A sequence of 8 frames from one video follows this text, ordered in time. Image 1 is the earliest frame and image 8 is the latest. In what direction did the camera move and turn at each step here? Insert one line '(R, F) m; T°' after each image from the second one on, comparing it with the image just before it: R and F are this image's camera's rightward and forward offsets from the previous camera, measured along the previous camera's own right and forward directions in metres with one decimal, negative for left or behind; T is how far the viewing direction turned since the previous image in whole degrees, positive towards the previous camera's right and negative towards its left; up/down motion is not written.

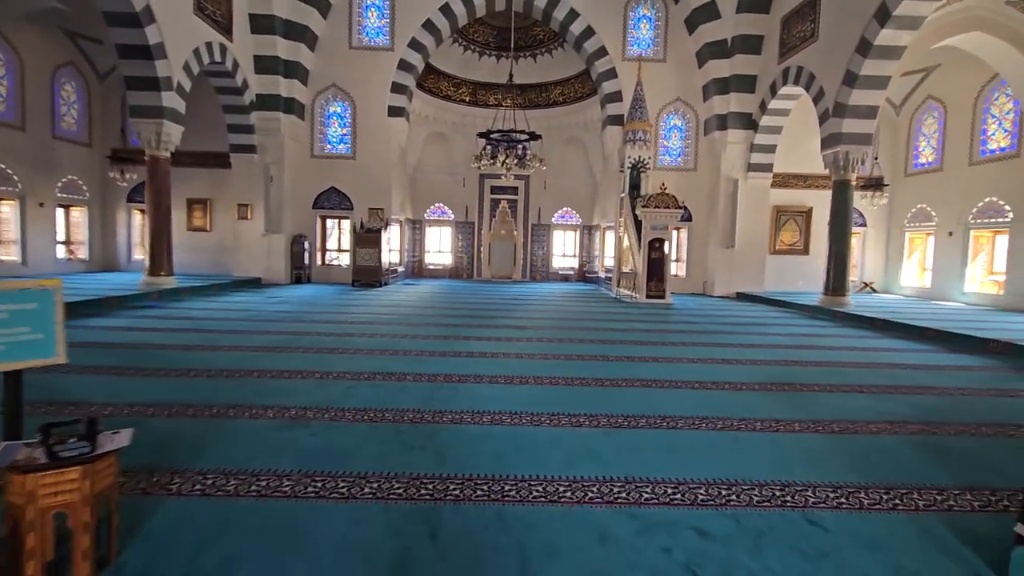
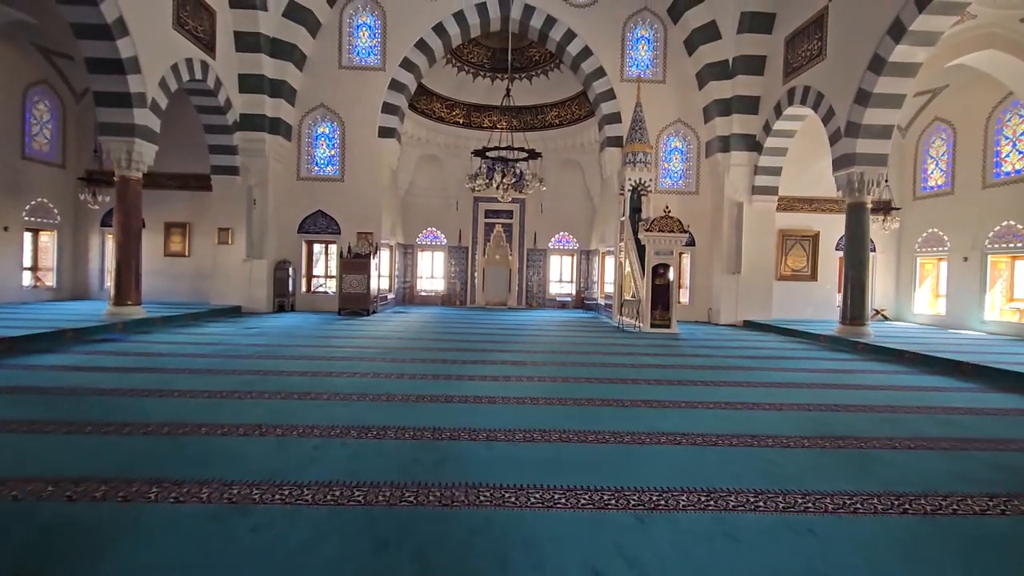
(0.0, +0.4) m; +1°
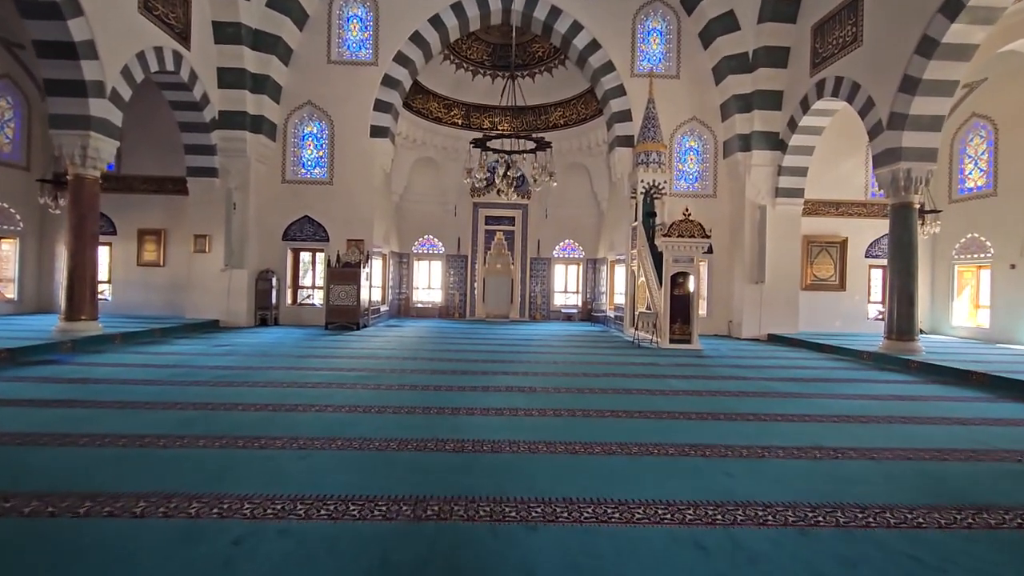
(0.0, +0.6) m; 0°
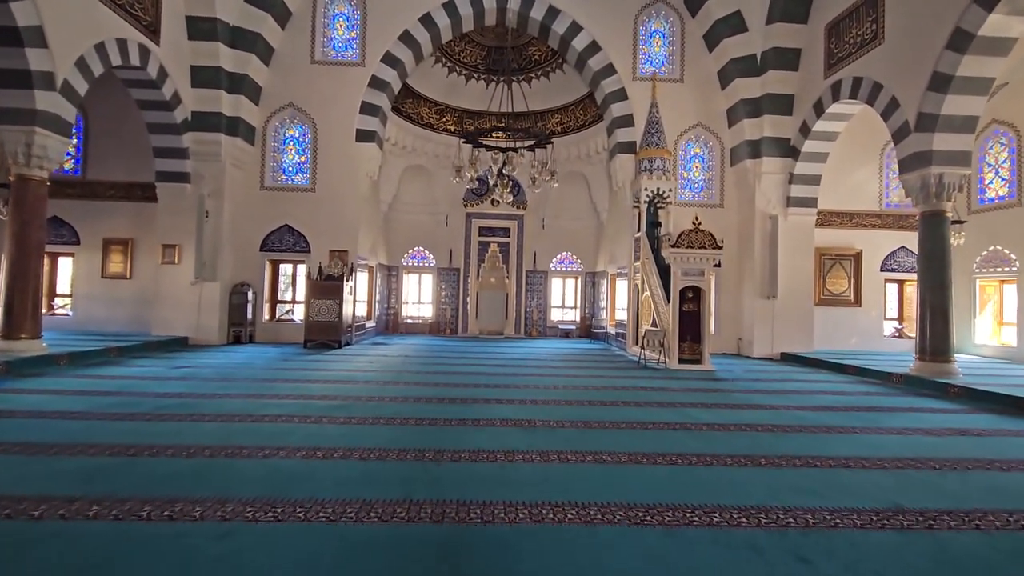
(0.0, +0.5) m; +1°
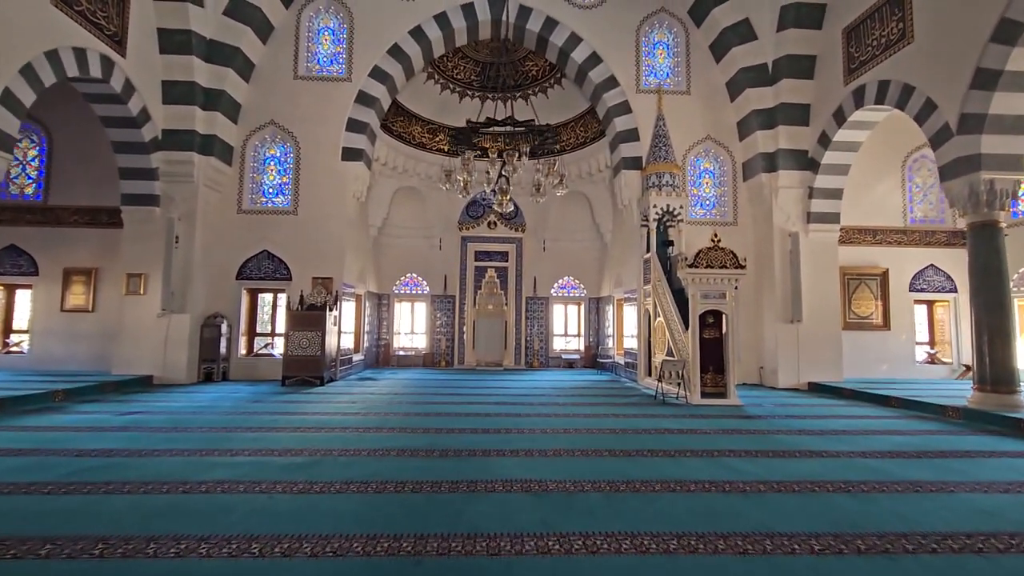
(0.0, +0.5) m; 0°
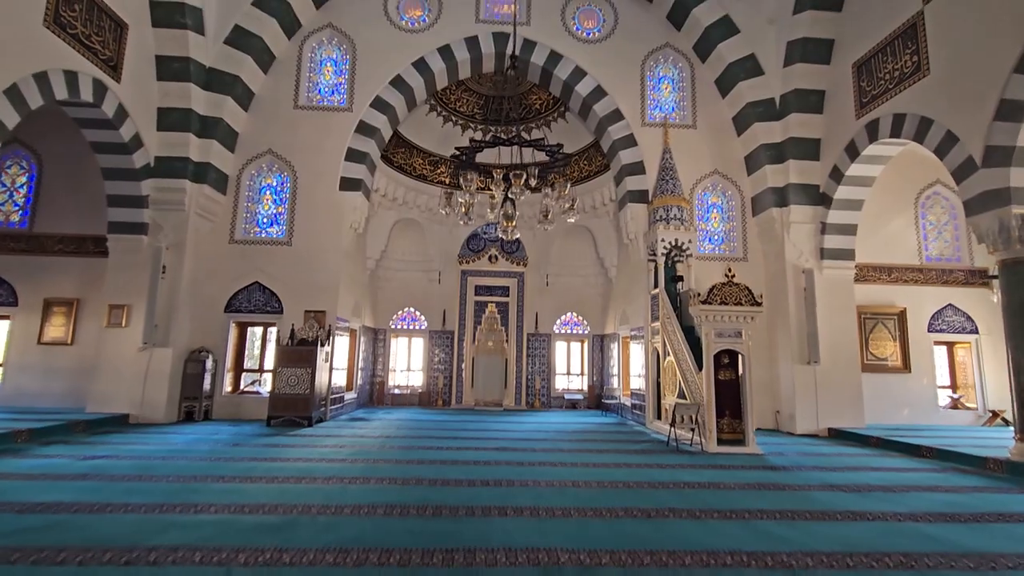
(0.0, +0.3) m; 0°
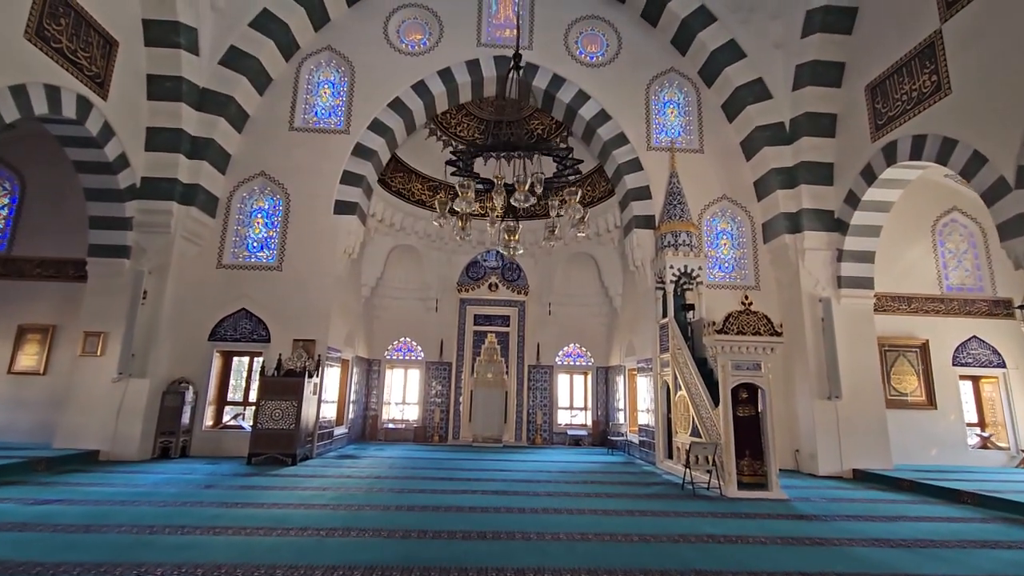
(0.0, +0.3) m; 0°
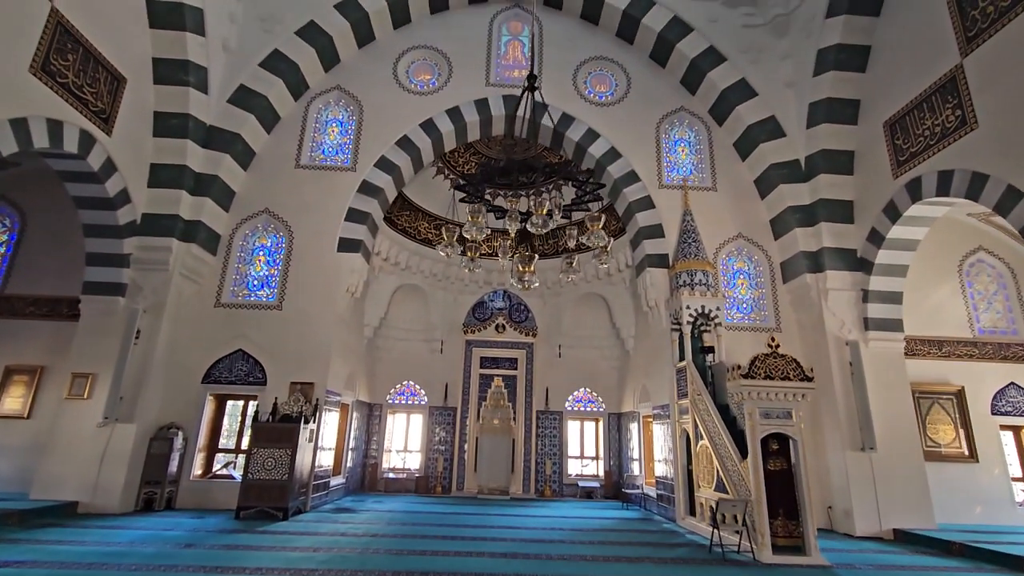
(0.0, +0.2) m; -1°
